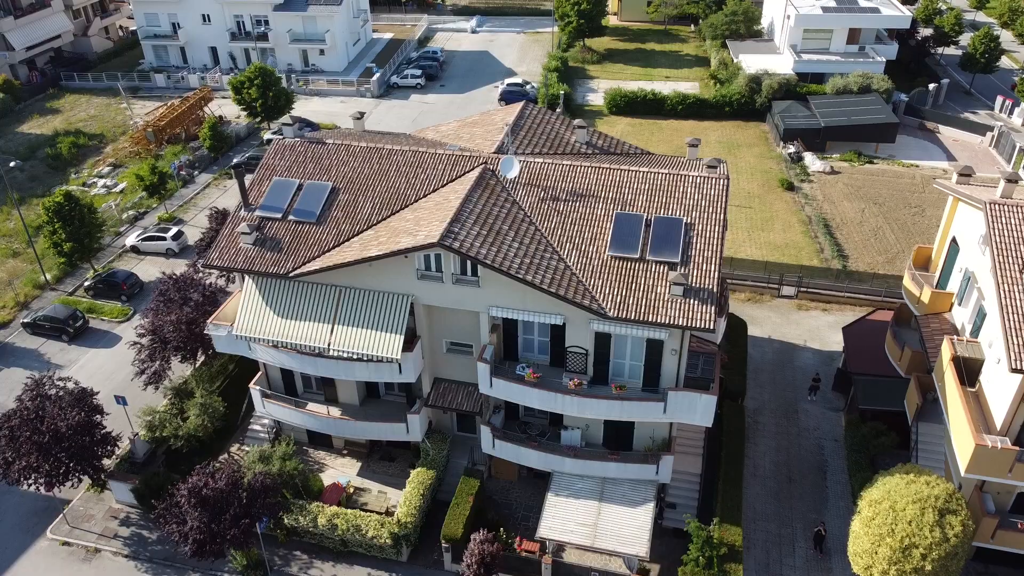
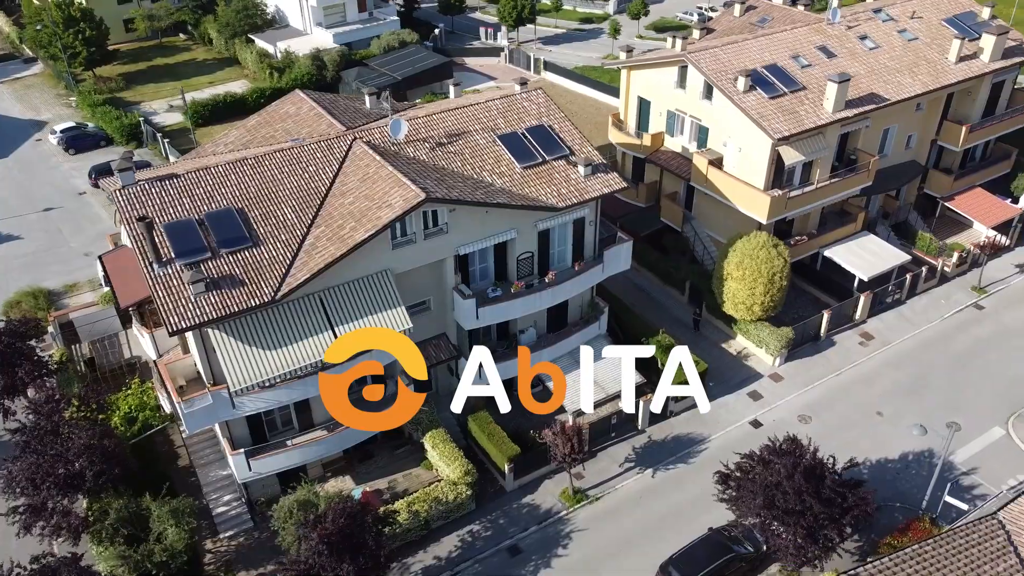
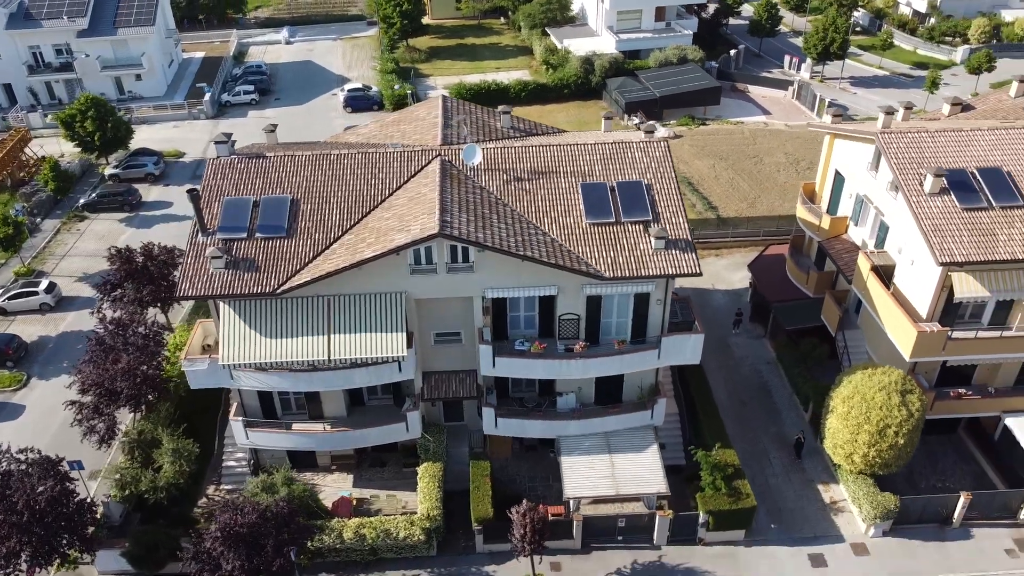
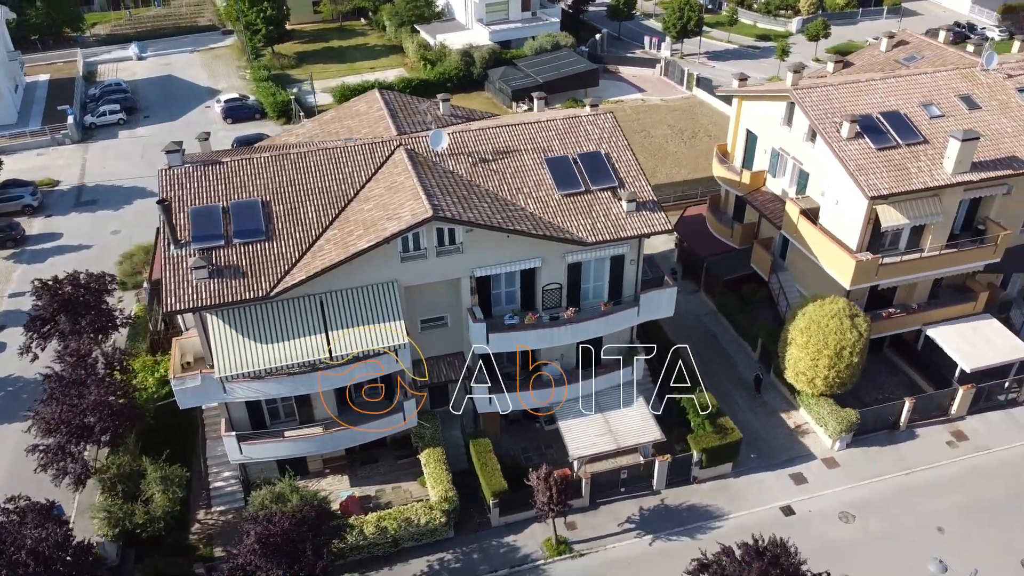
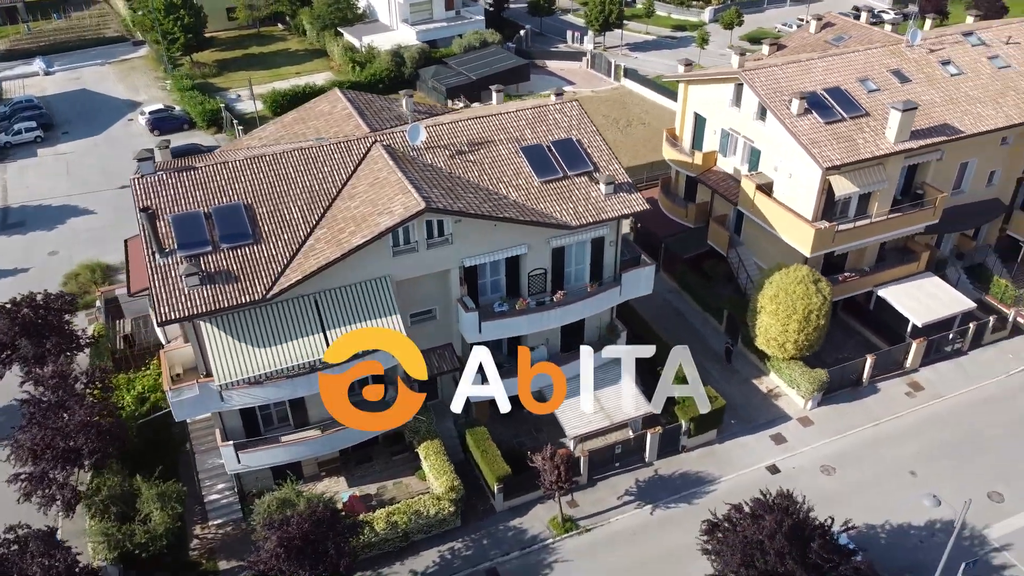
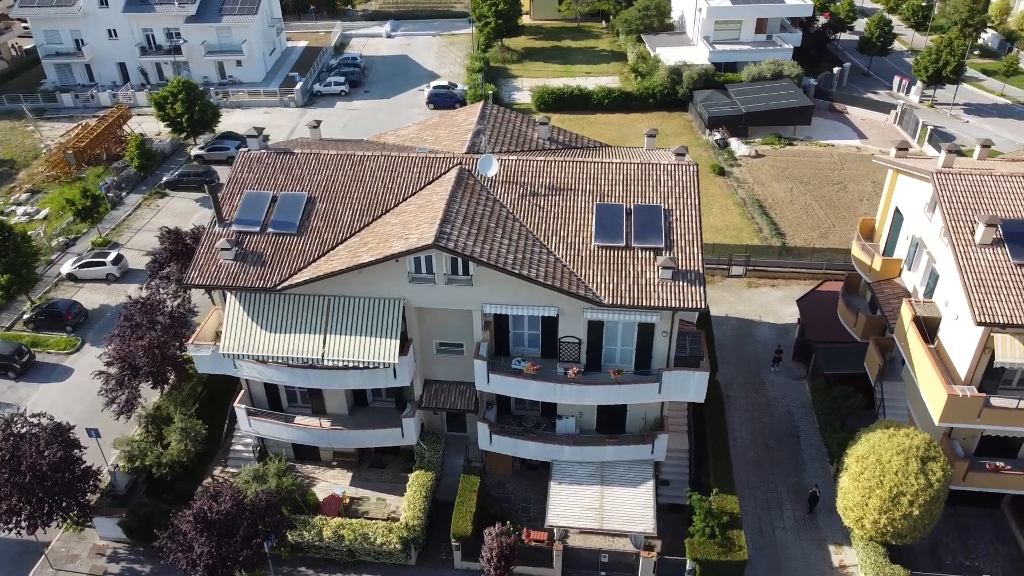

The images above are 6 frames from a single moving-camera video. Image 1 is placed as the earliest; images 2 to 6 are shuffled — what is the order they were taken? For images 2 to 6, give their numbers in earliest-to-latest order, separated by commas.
6, 3, 4, 5, 2
